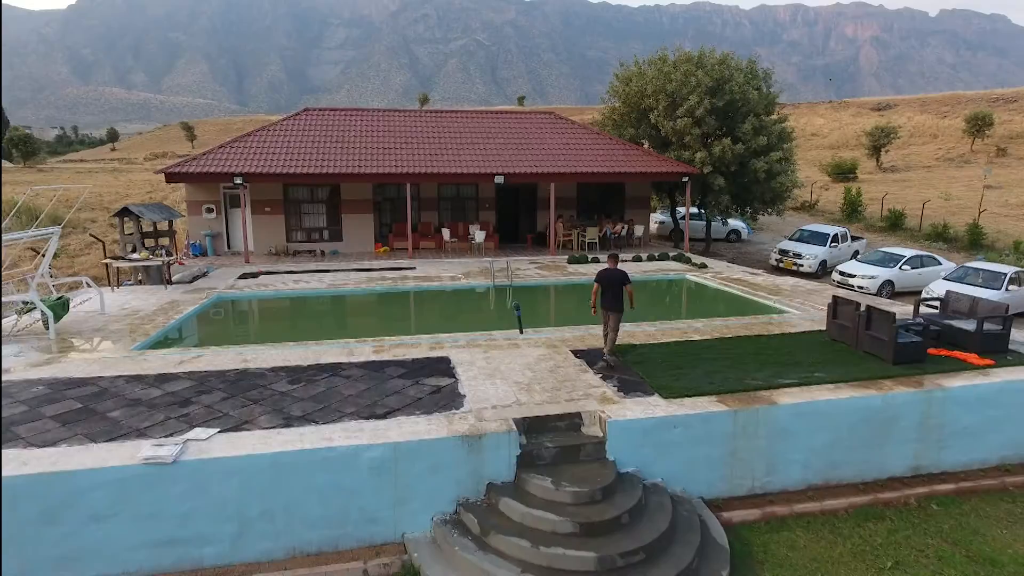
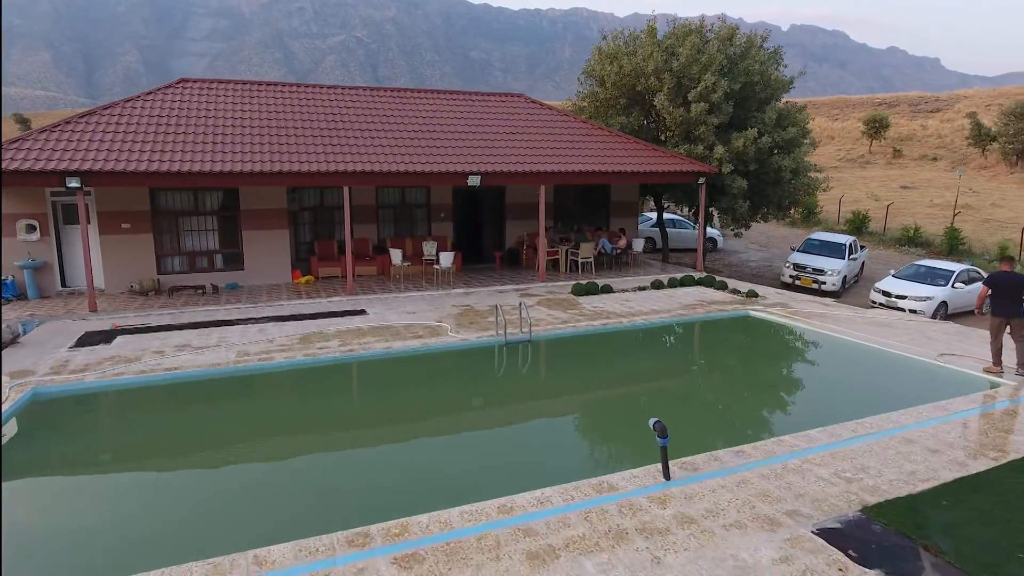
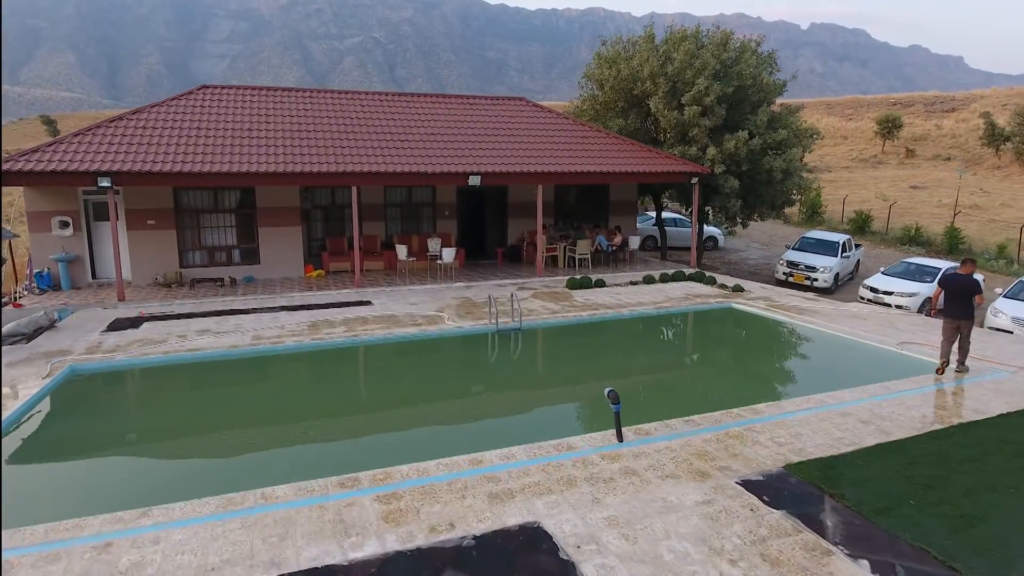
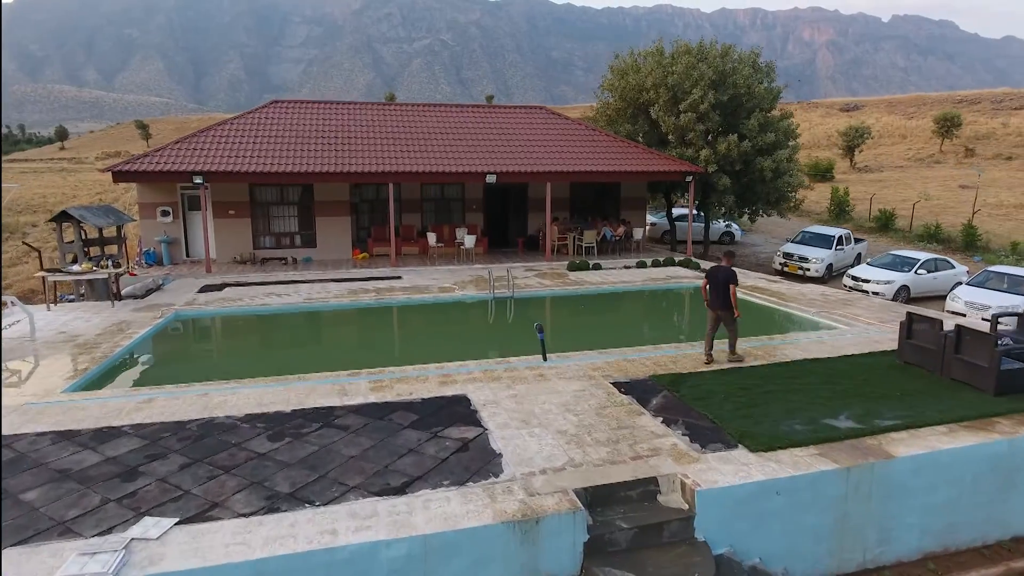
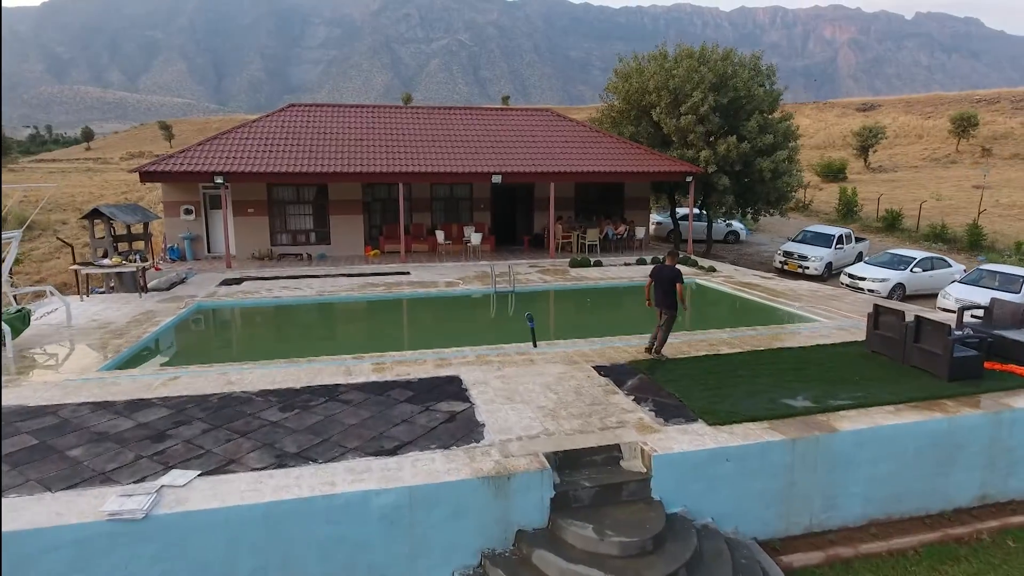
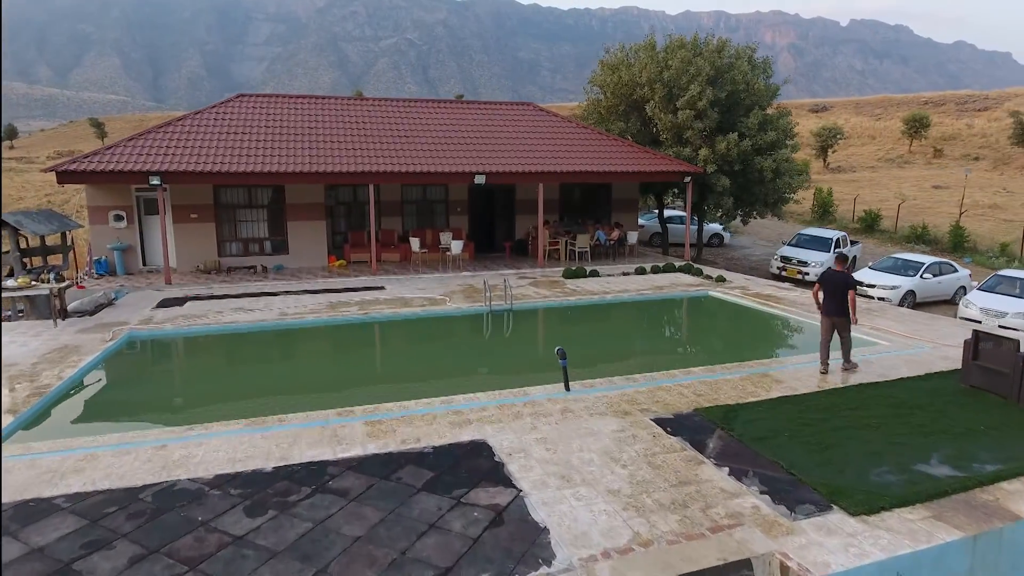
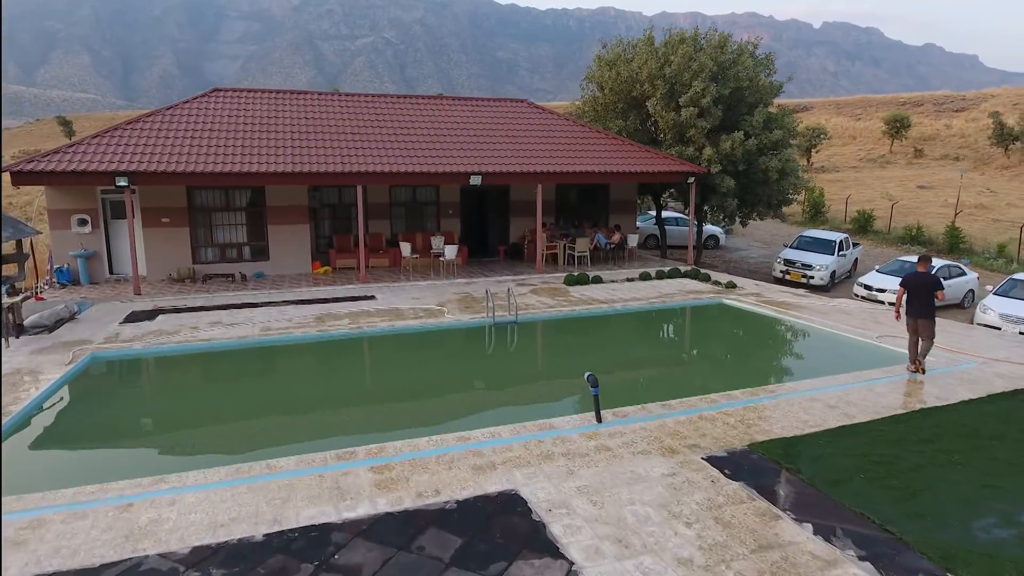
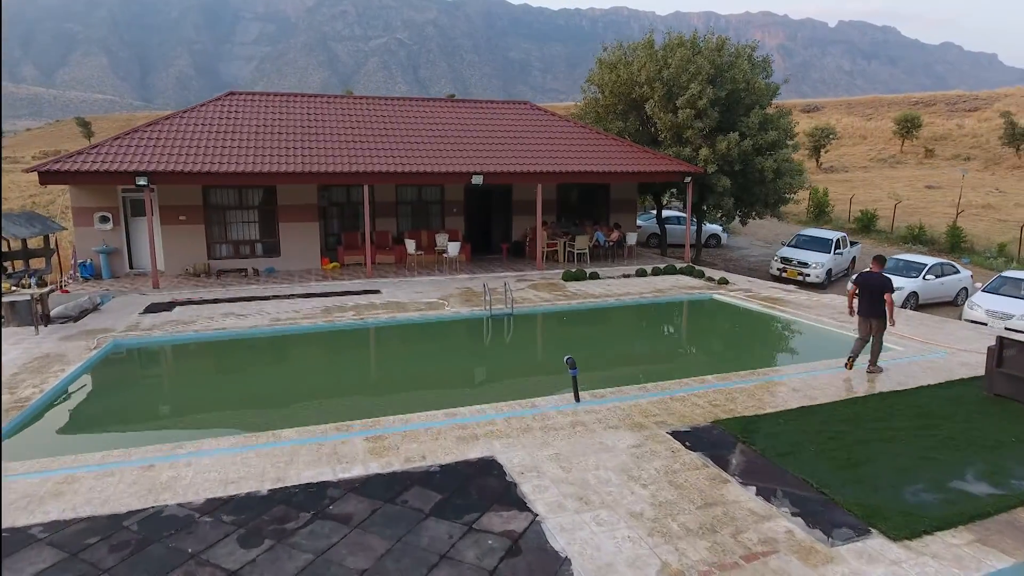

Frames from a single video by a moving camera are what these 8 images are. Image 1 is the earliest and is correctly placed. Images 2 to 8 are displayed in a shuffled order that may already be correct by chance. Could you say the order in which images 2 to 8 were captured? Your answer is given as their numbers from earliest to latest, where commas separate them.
5, 4, 6, 8, 7, 3, 2
